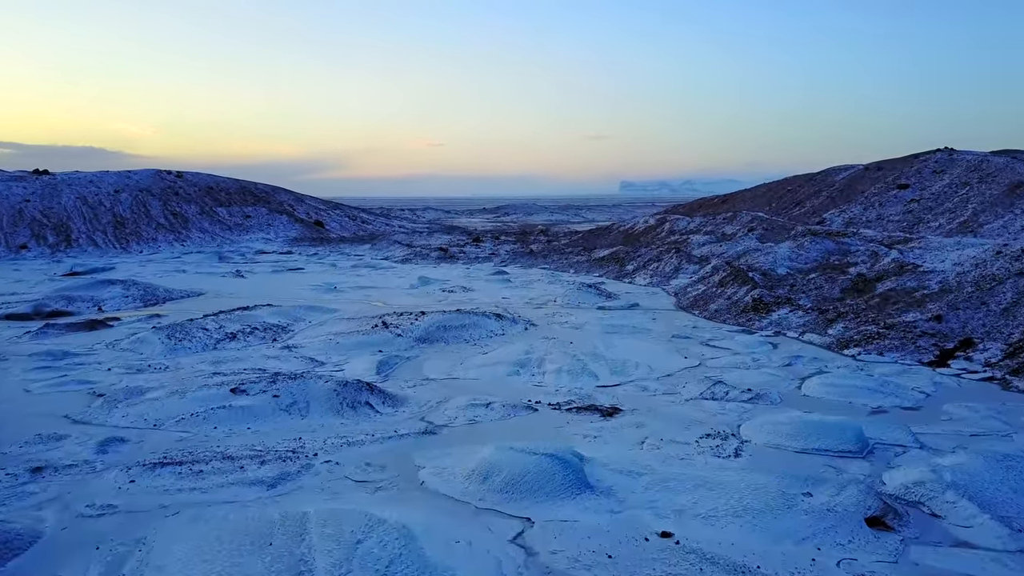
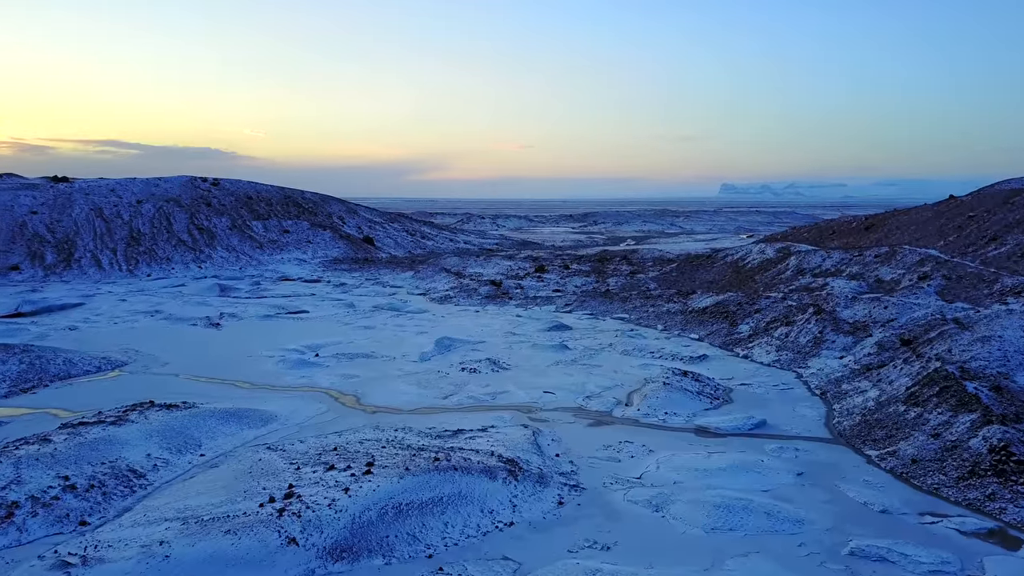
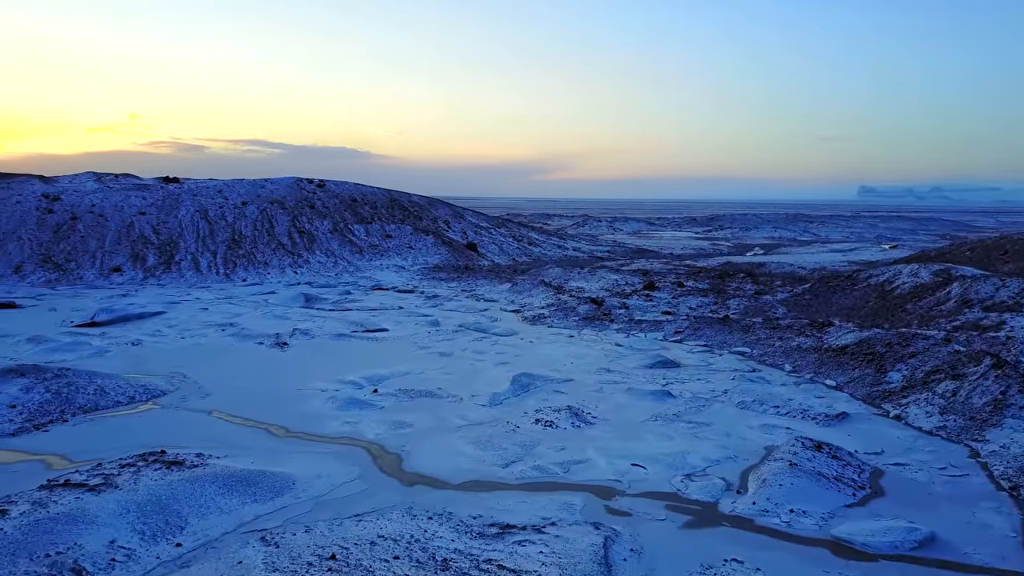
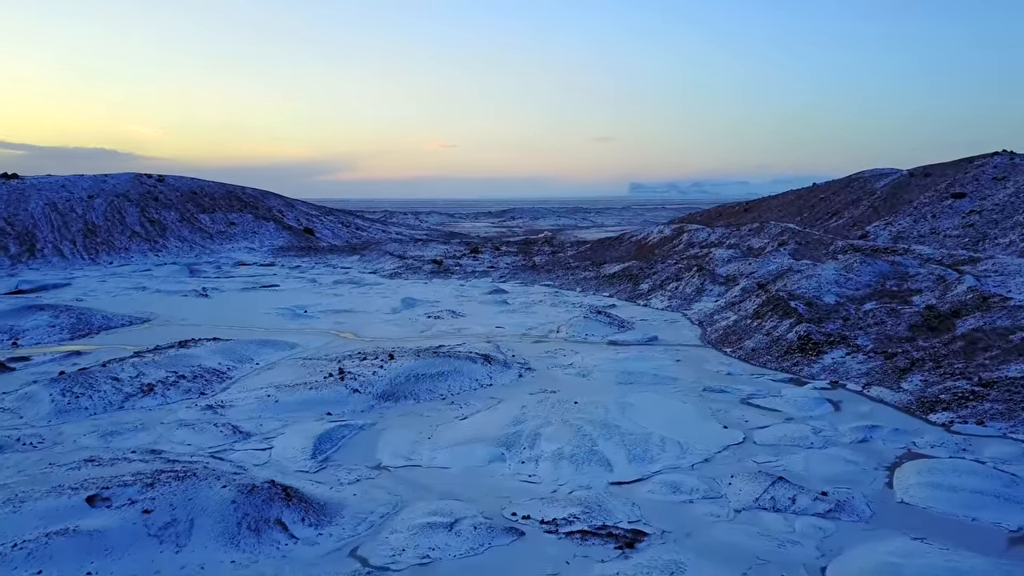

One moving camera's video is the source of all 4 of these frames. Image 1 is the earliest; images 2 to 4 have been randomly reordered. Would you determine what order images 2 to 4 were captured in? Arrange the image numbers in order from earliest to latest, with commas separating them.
4, 2, 3
